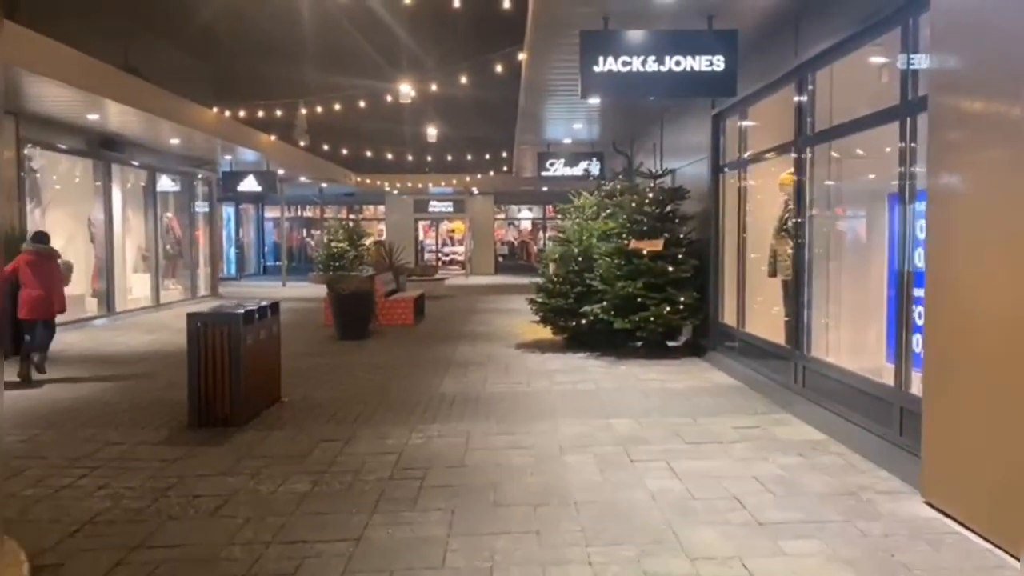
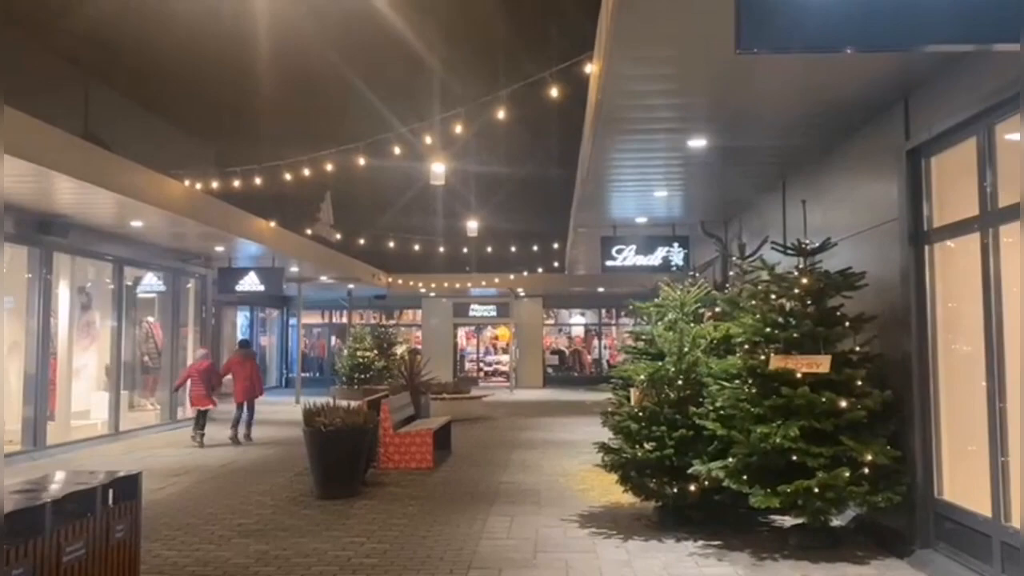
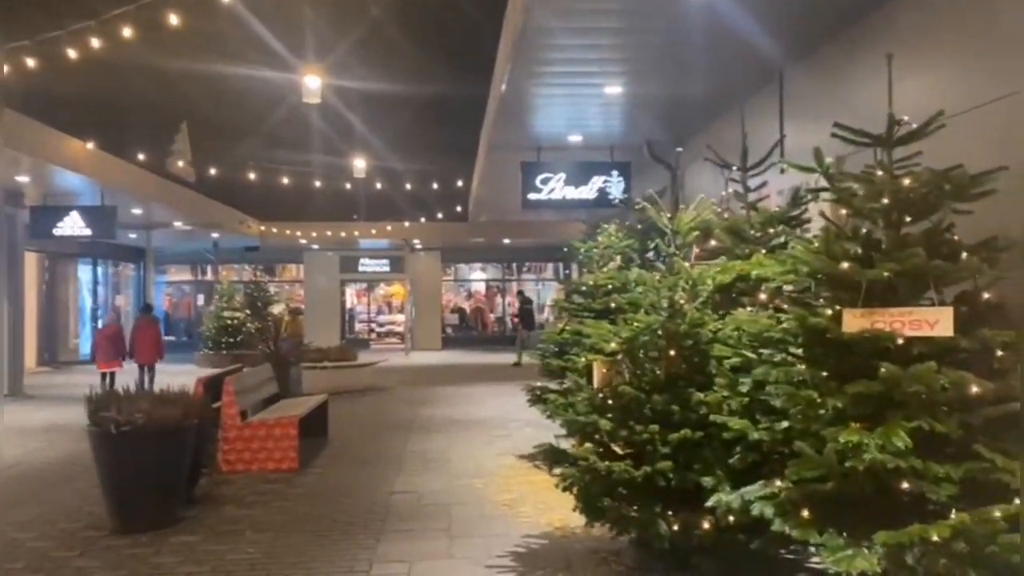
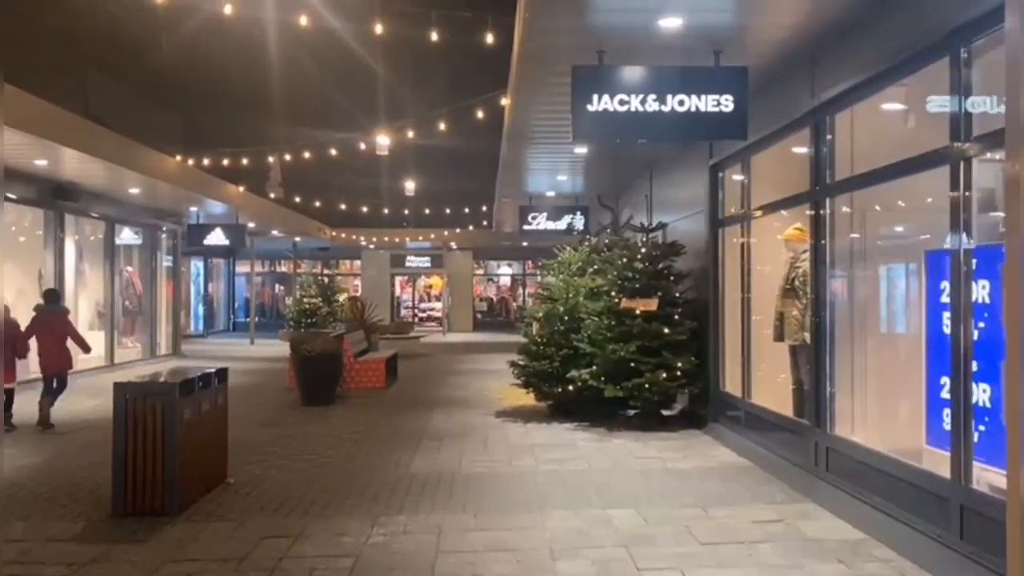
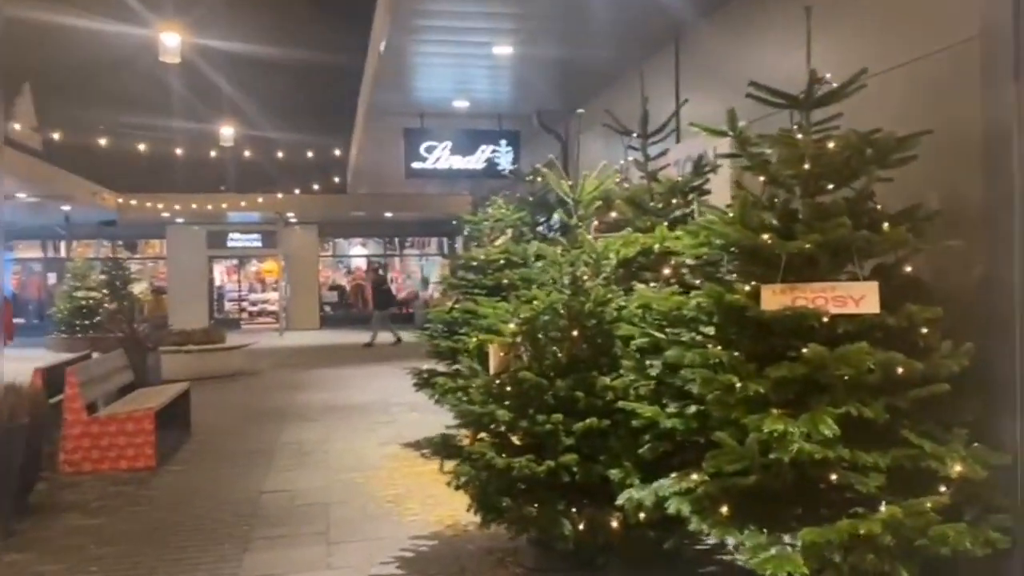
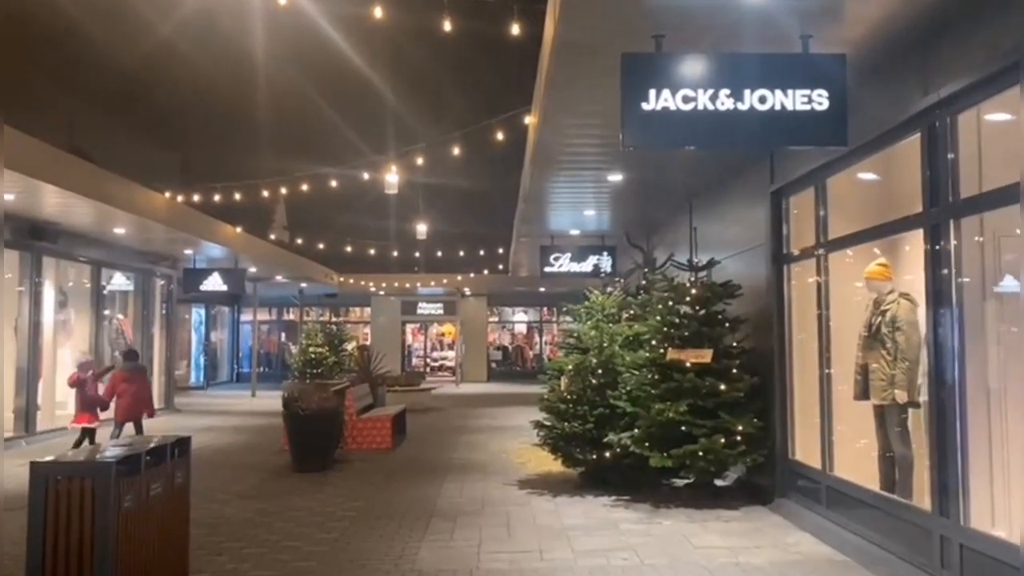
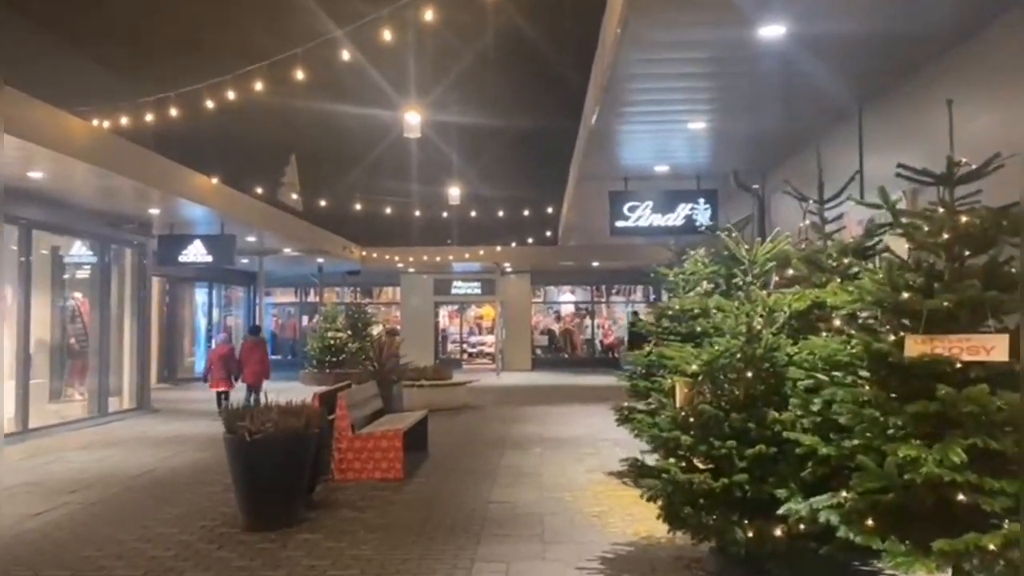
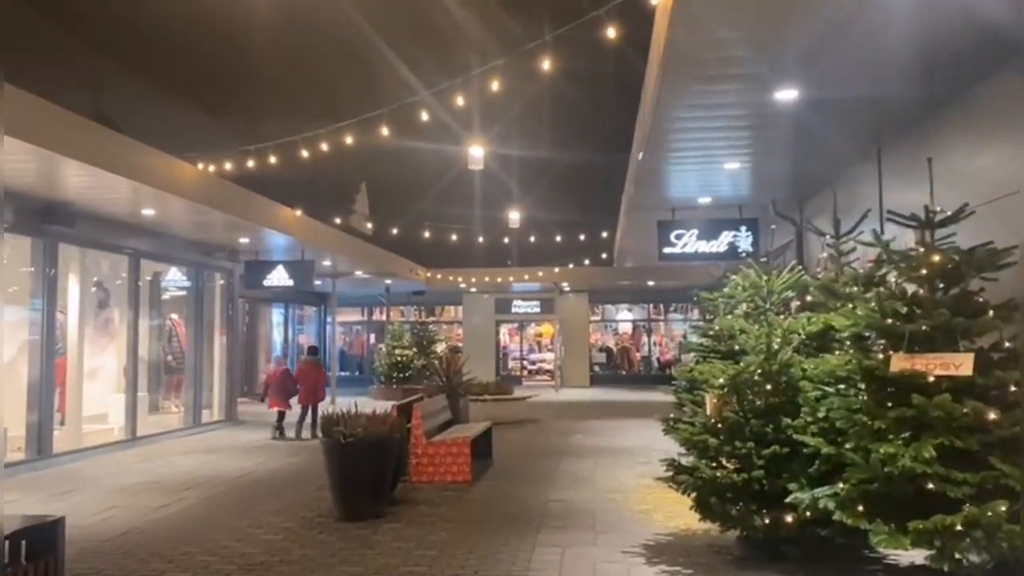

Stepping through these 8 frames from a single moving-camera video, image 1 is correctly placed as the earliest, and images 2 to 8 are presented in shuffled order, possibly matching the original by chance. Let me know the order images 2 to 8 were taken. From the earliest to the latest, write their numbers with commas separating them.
4, 6, 2, 8, 7, 3, 5
